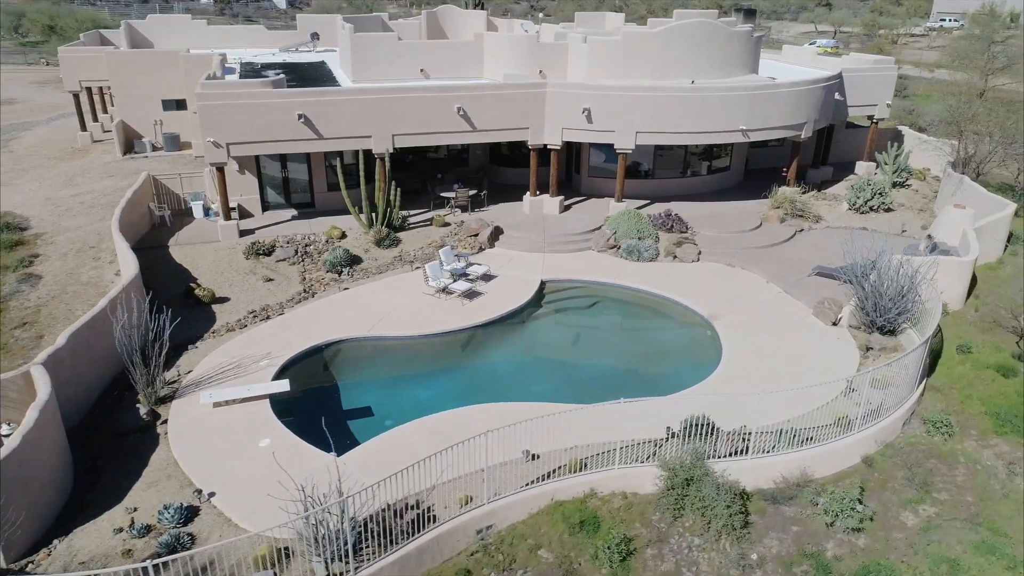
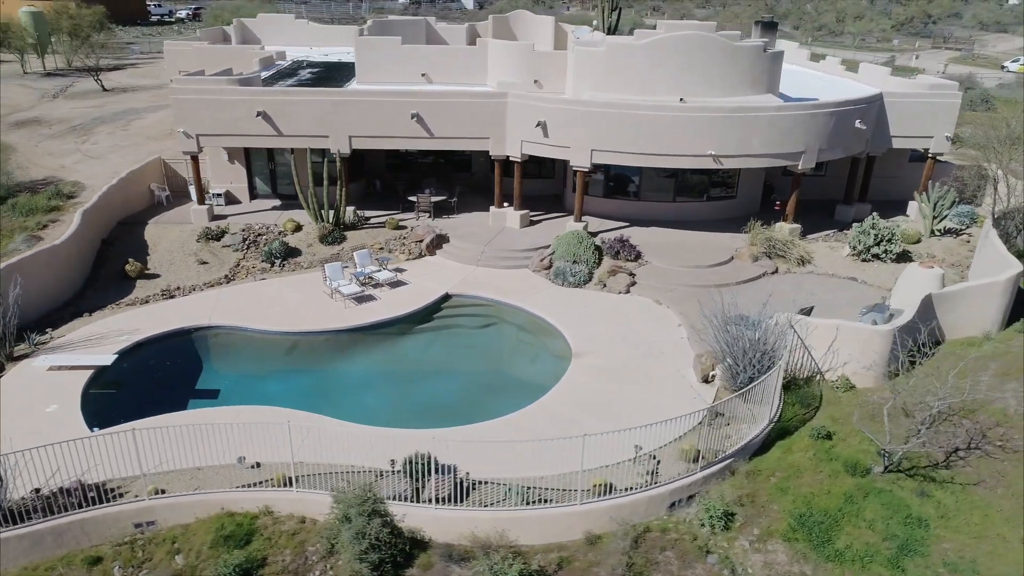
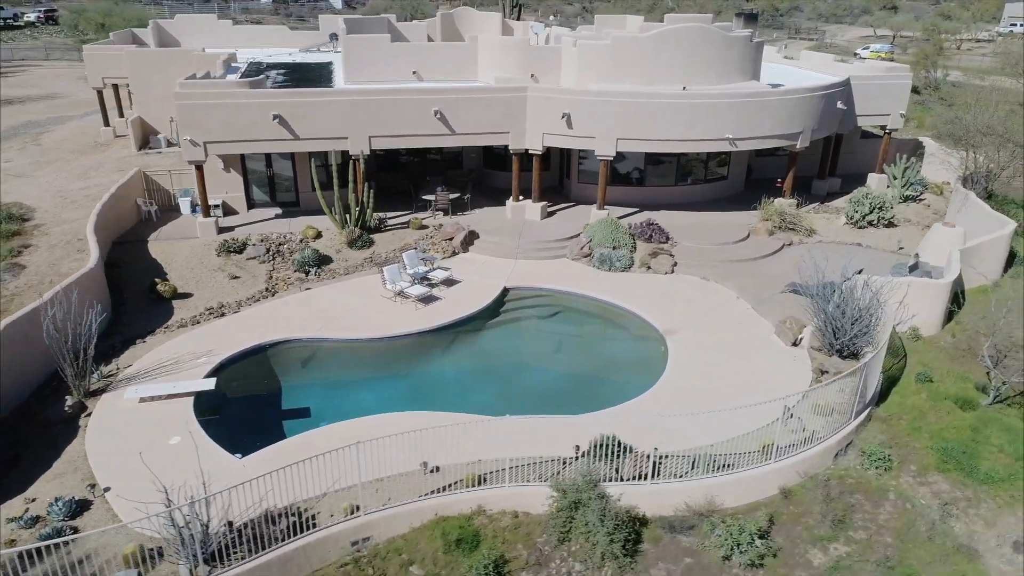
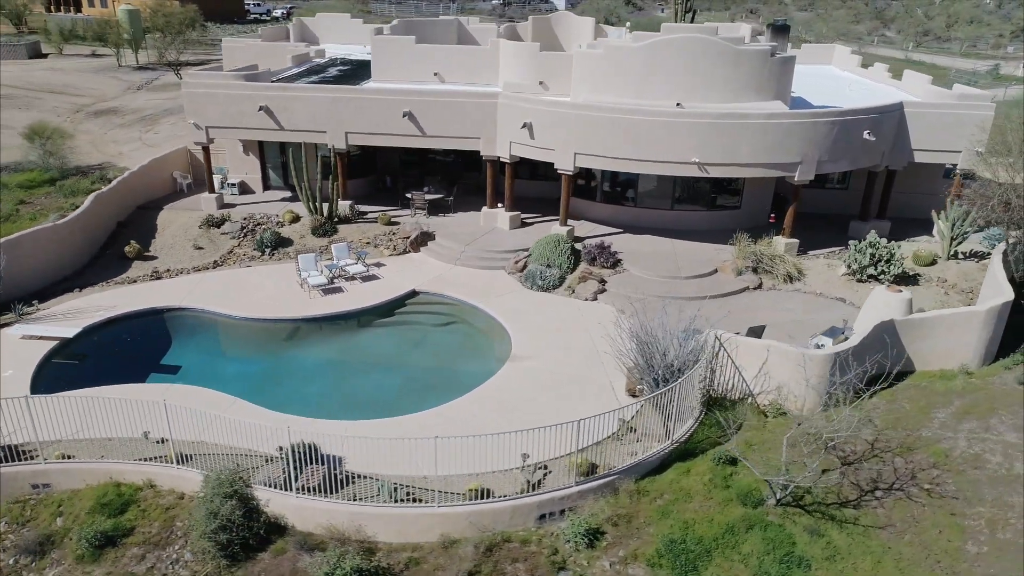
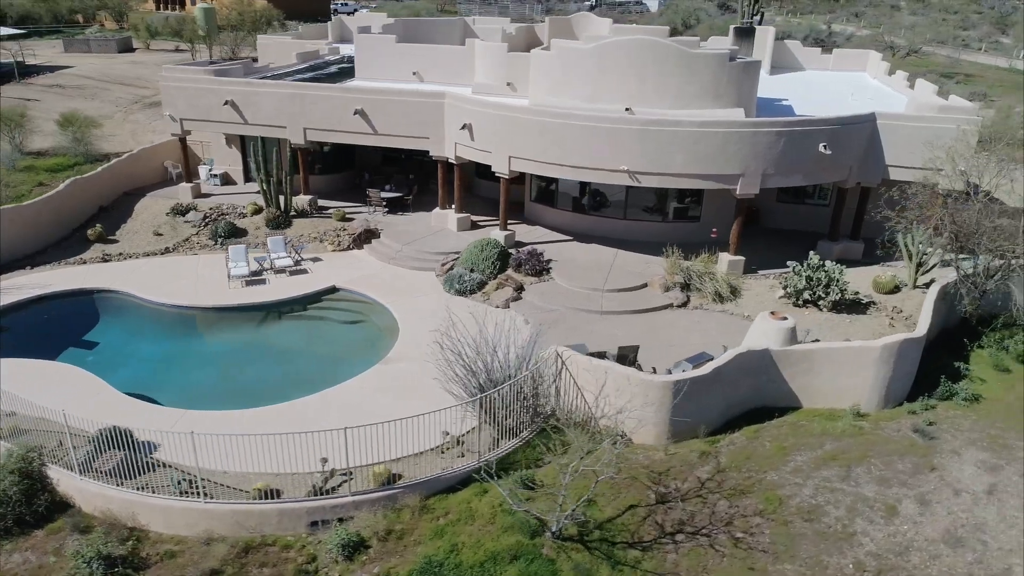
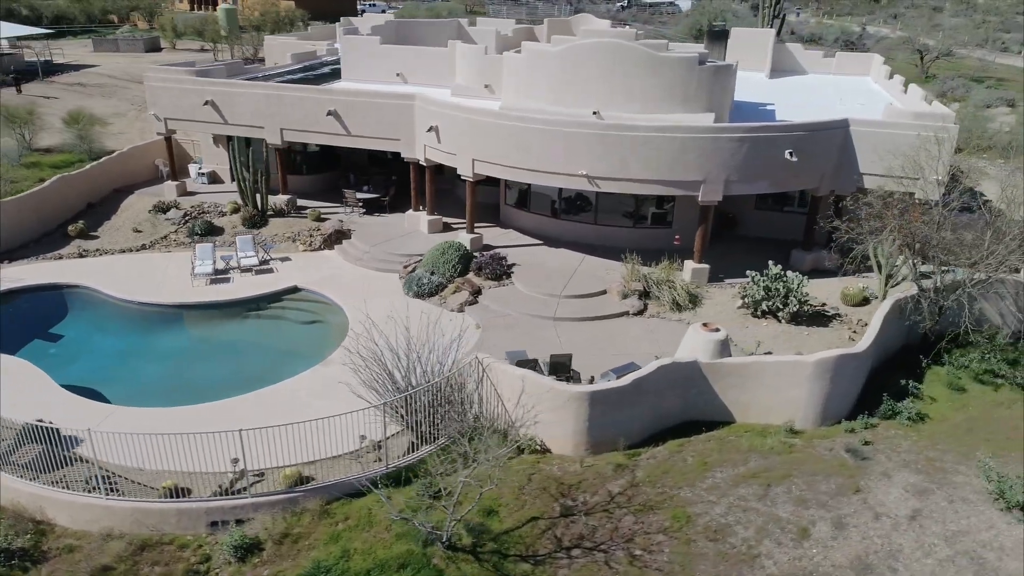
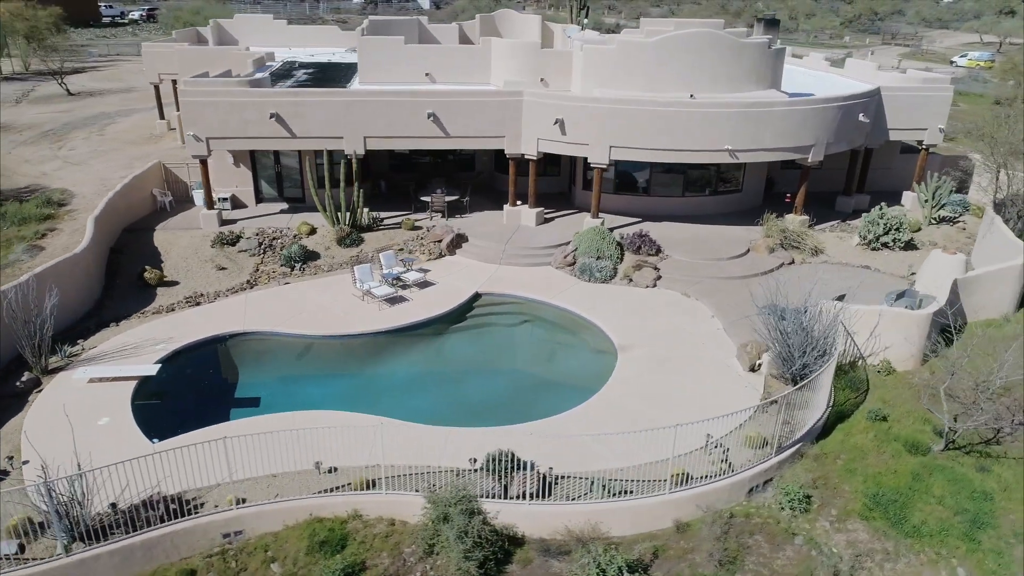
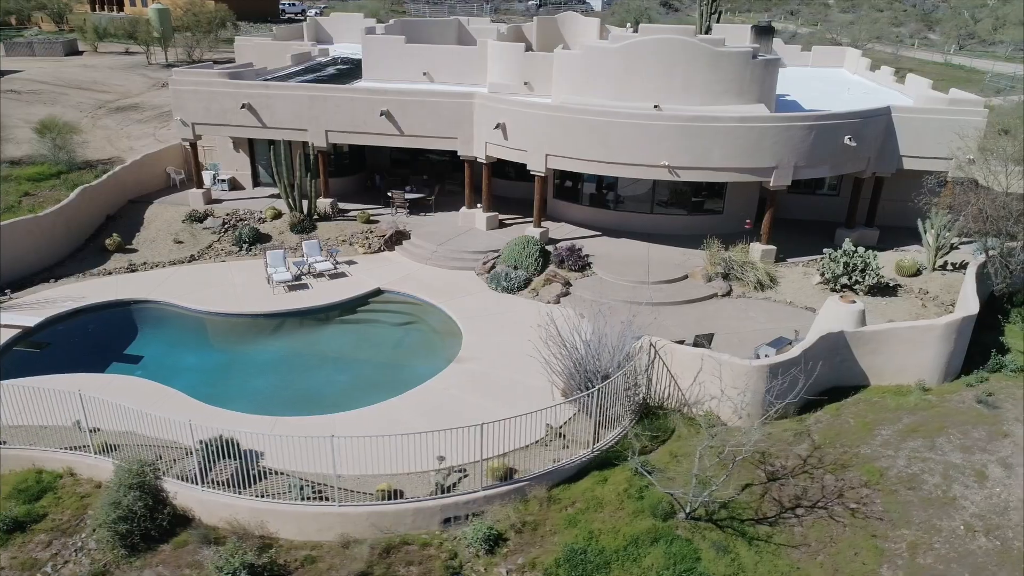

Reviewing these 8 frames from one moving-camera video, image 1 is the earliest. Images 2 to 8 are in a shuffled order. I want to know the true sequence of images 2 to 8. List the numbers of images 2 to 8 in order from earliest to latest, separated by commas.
3, 7, 2, 4, 8, 5, 6
